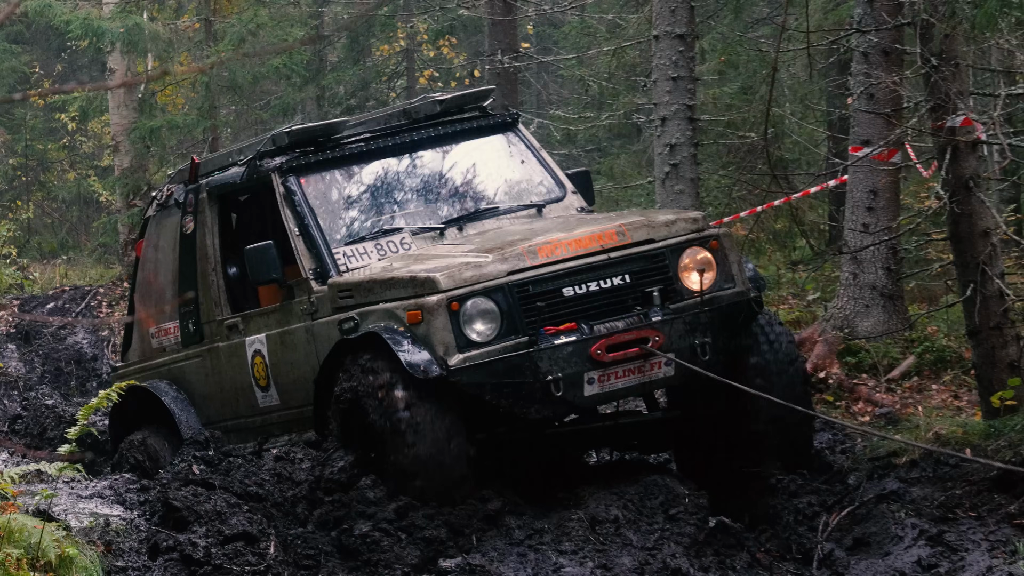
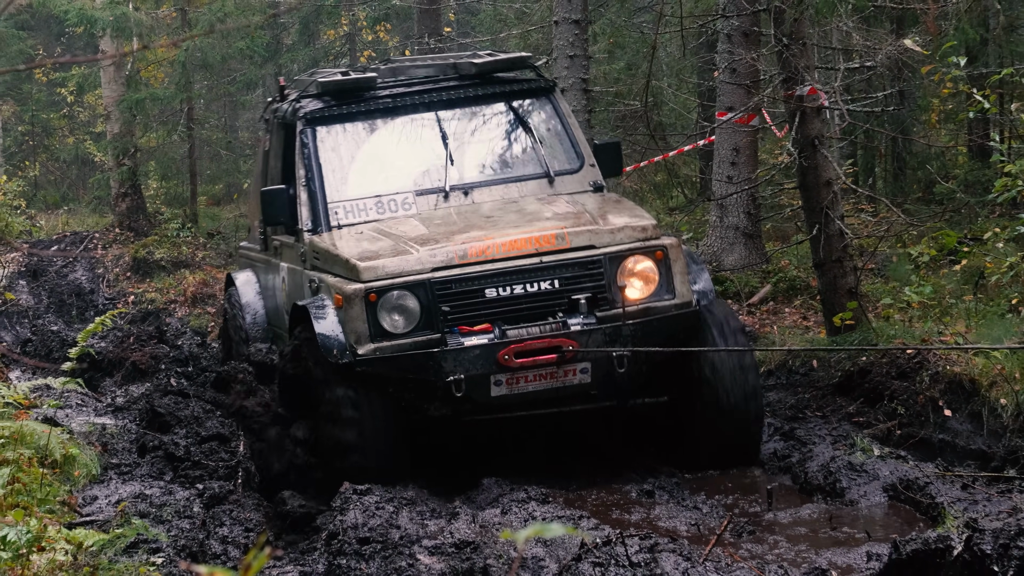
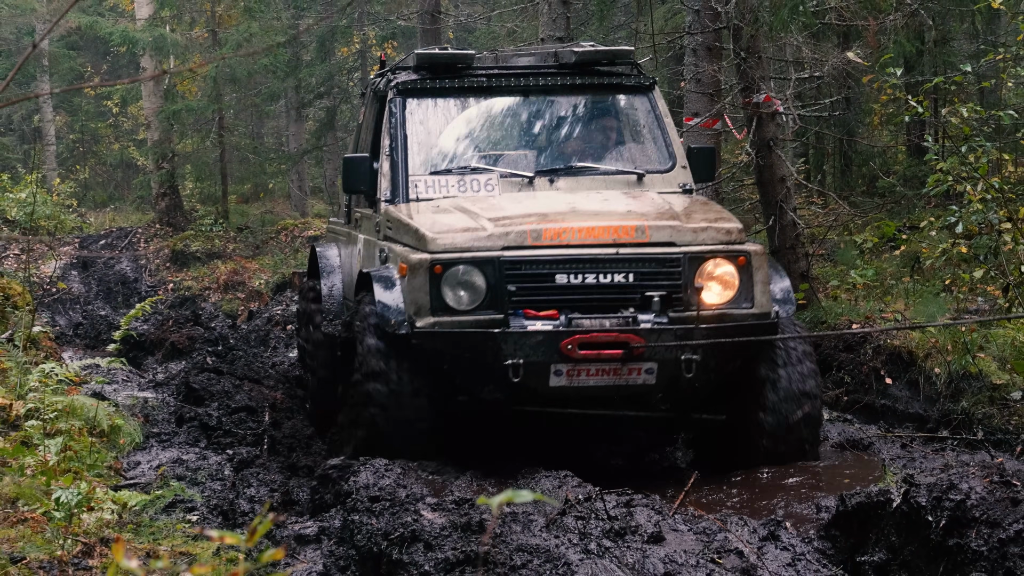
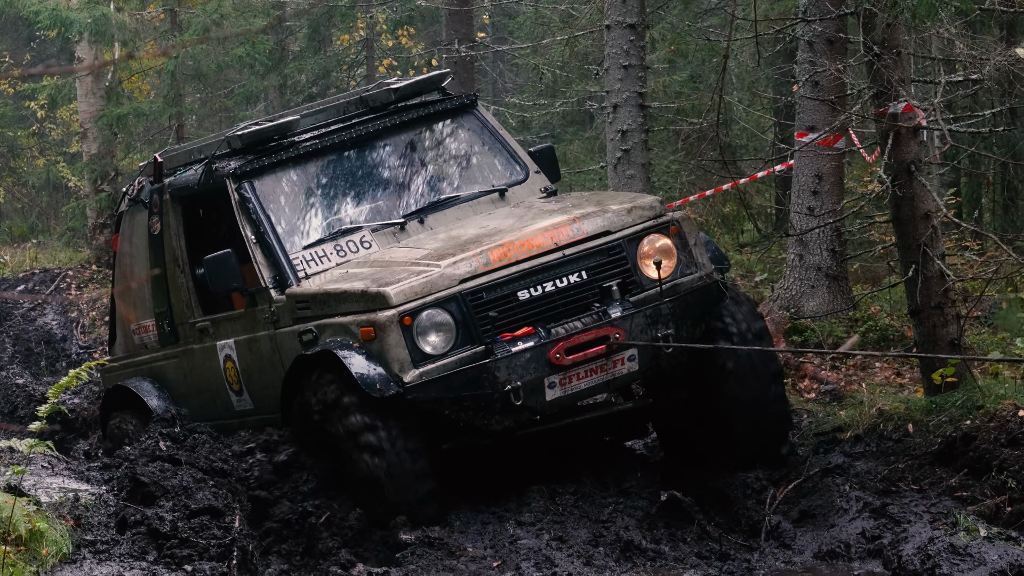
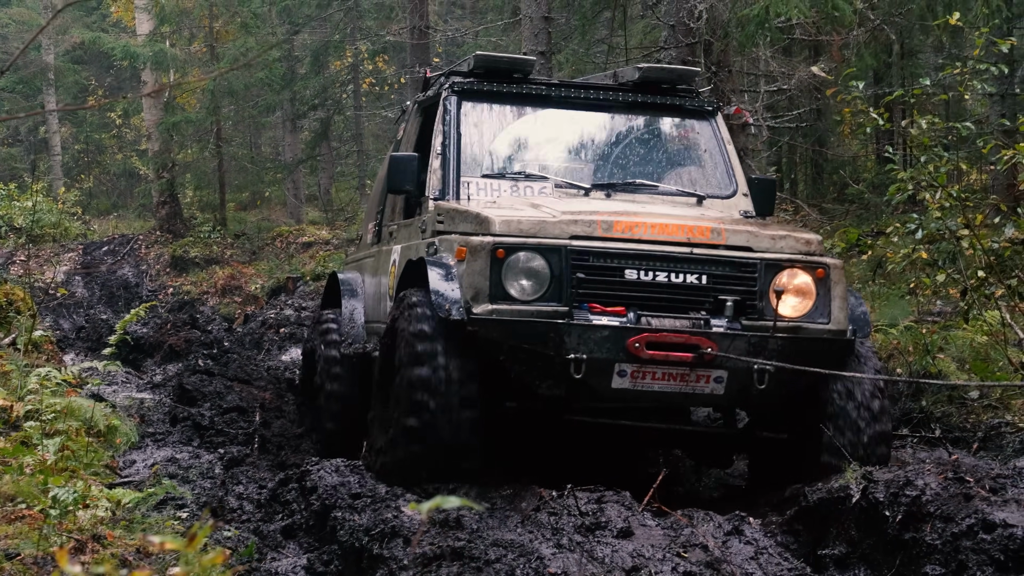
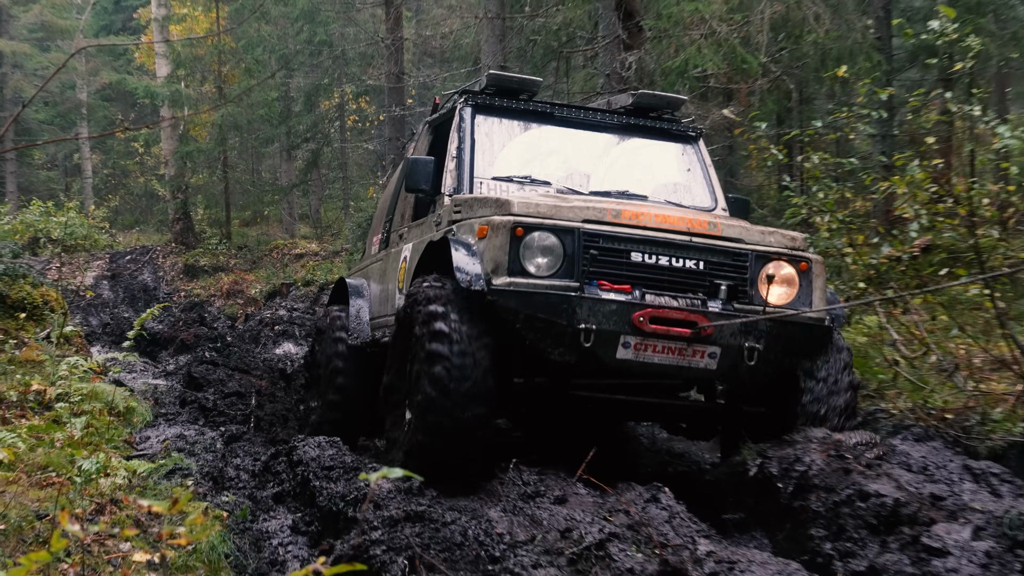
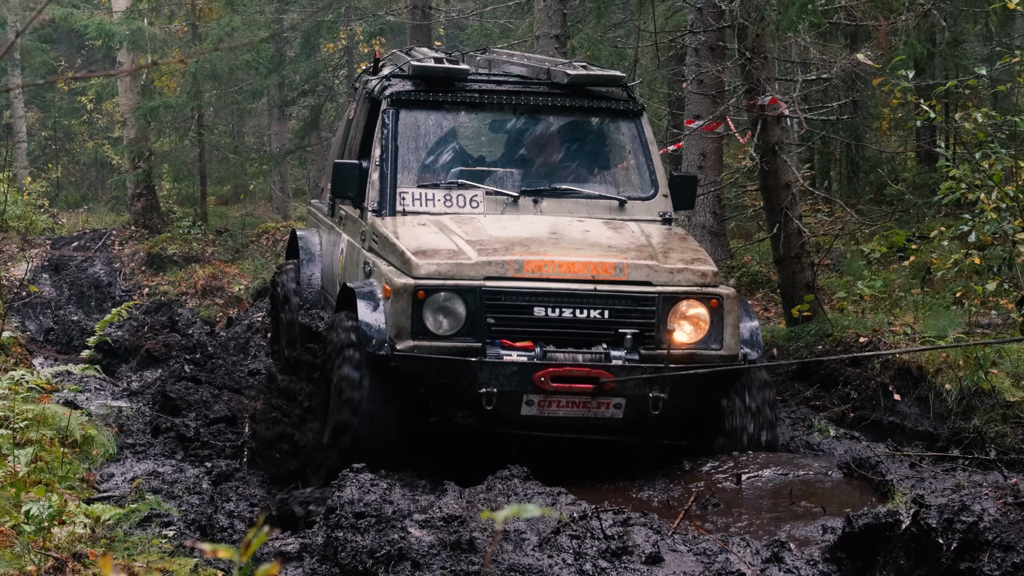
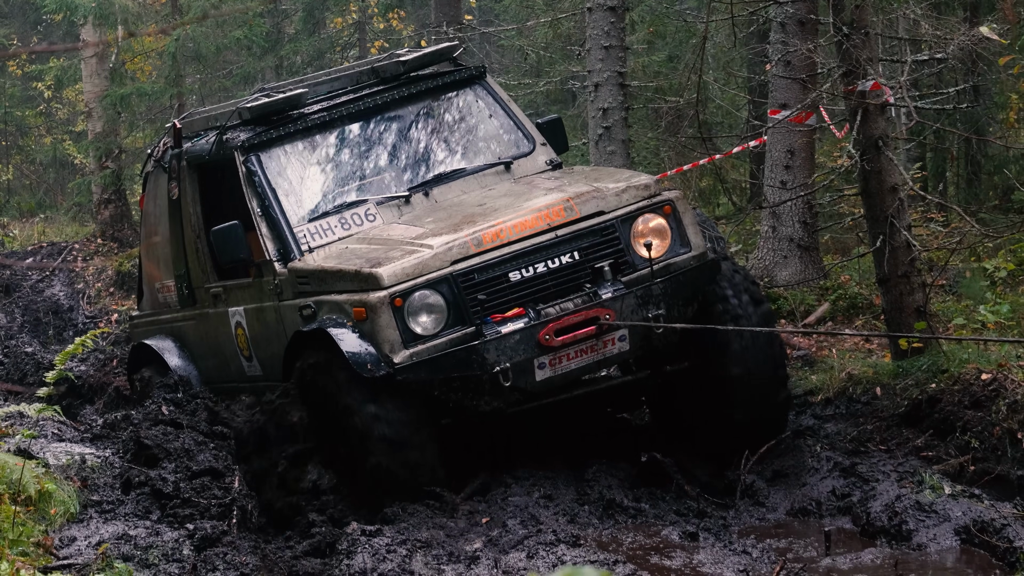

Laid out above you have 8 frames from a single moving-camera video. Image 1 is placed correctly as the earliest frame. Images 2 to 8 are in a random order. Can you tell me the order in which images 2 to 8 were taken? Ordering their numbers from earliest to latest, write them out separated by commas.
4, 8, 2, 7, 3, 5, 6
